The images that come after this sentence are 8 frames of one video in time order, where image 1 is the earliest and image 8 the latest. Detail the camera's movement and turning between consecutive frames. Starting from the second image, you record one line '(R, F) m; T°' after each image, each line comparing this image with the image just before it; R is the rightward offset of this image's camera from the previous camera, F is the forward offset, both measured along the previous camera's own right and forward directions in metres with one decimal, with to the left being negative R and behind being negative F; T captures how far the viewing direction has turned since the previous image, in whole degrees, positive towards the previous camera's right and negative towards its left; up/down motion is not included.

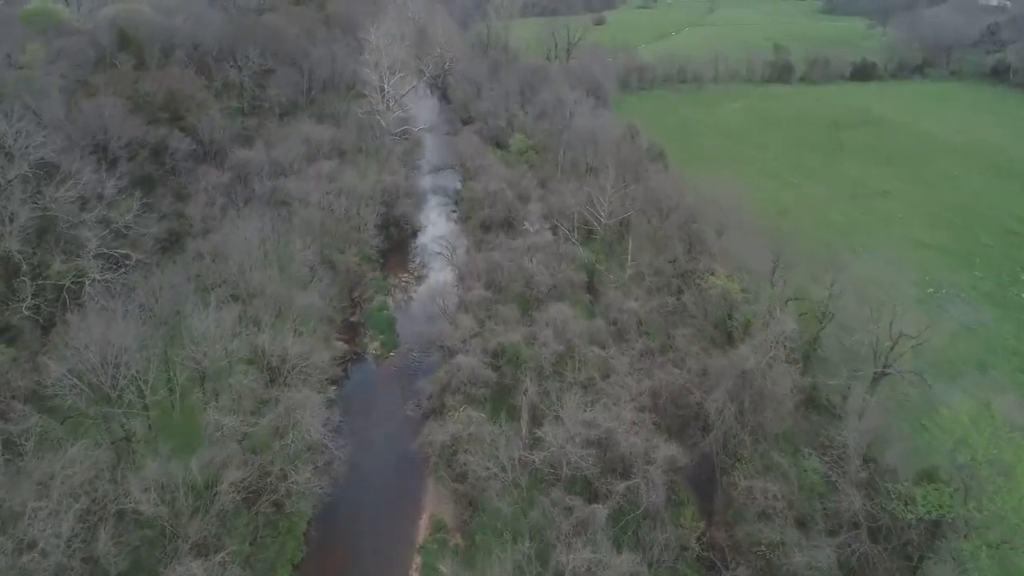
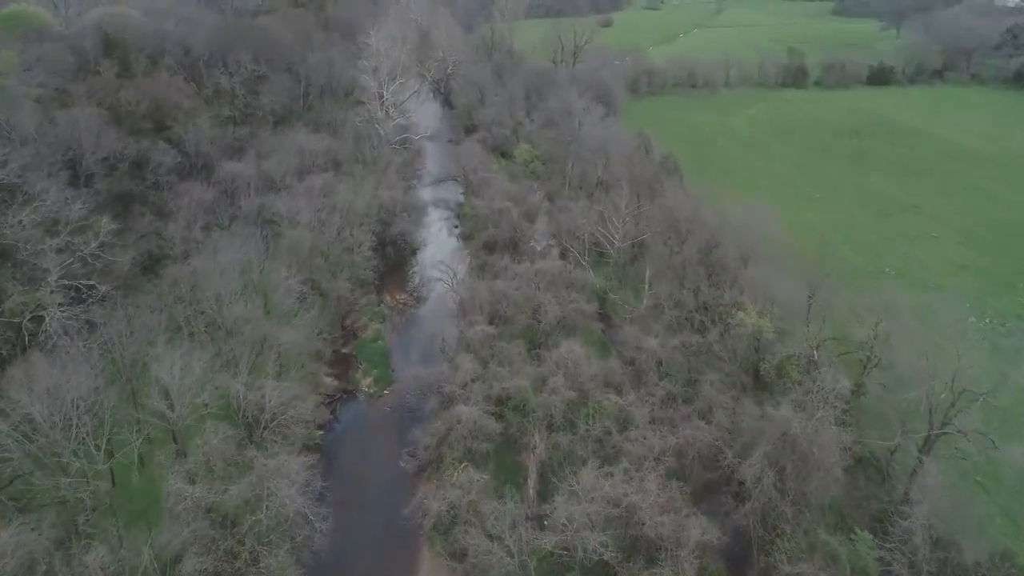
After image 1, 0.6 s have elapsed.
(-0.1, +4.0) m; 0°
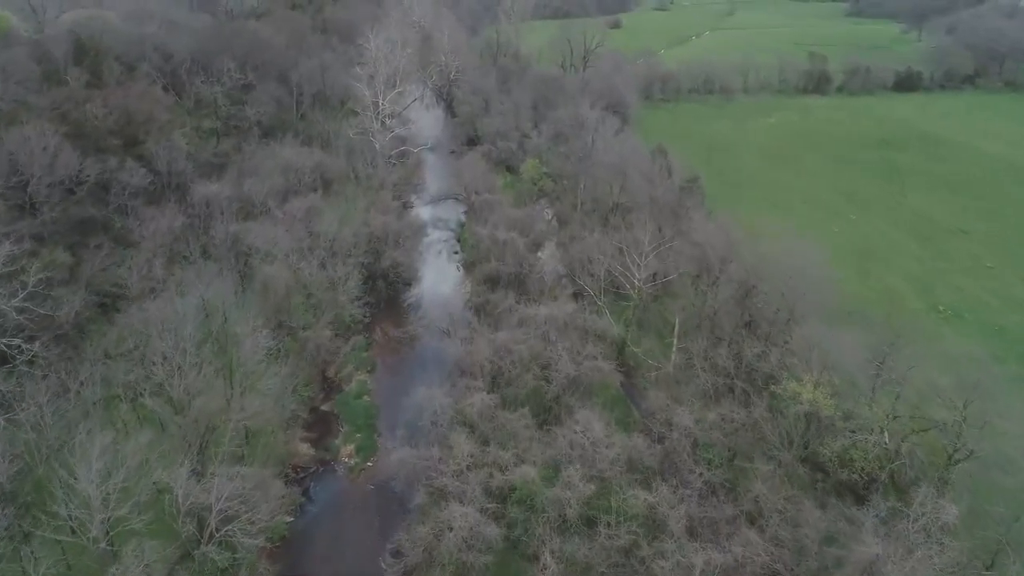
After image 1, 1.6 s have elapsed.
(0.0, +6.0) m; 0°
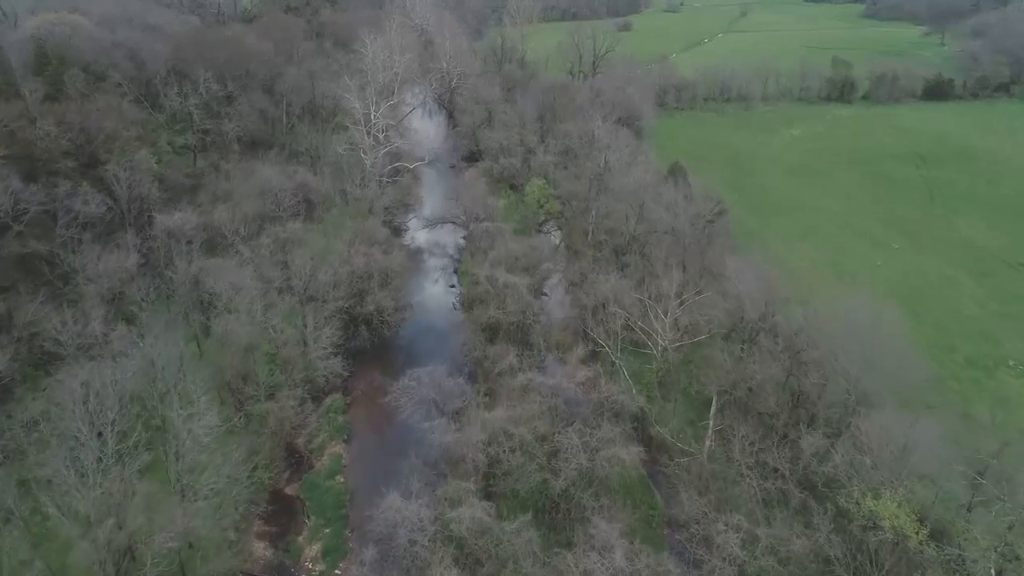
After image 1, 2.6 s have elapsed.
(+0.2, +6.3) m; 0°
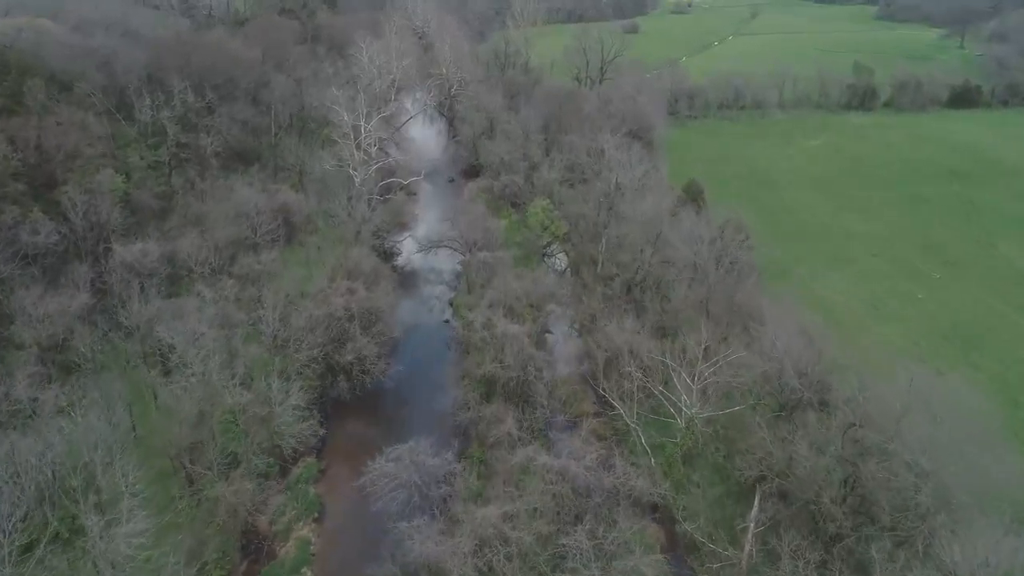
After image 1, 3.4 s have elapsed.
(+0.2, +5.3) m; 0°
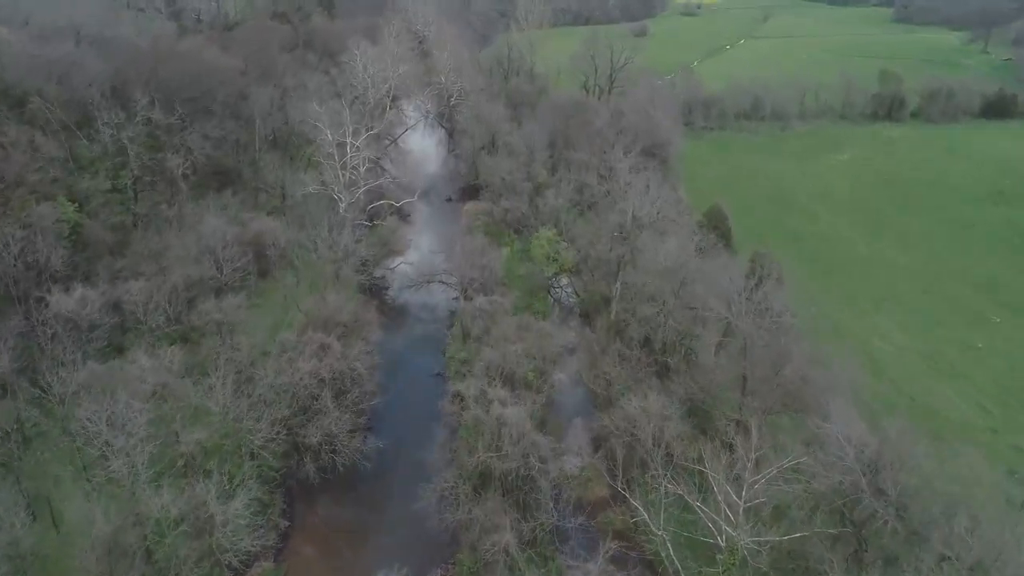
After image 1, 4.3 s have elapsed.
(+0.2, +6.1) m; 0°
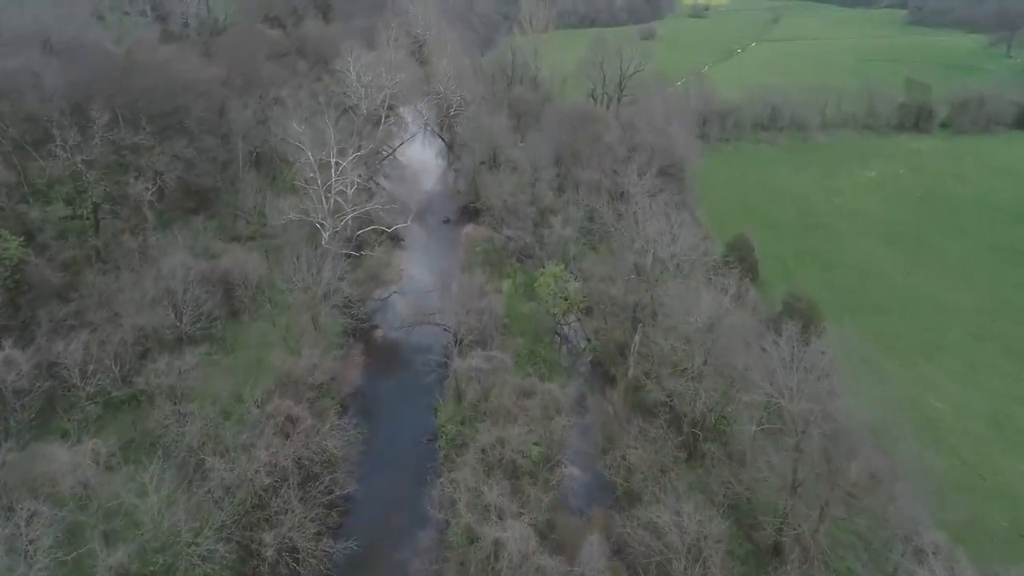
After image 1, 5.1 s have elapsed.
(+0.1, +5.6) m; 0°
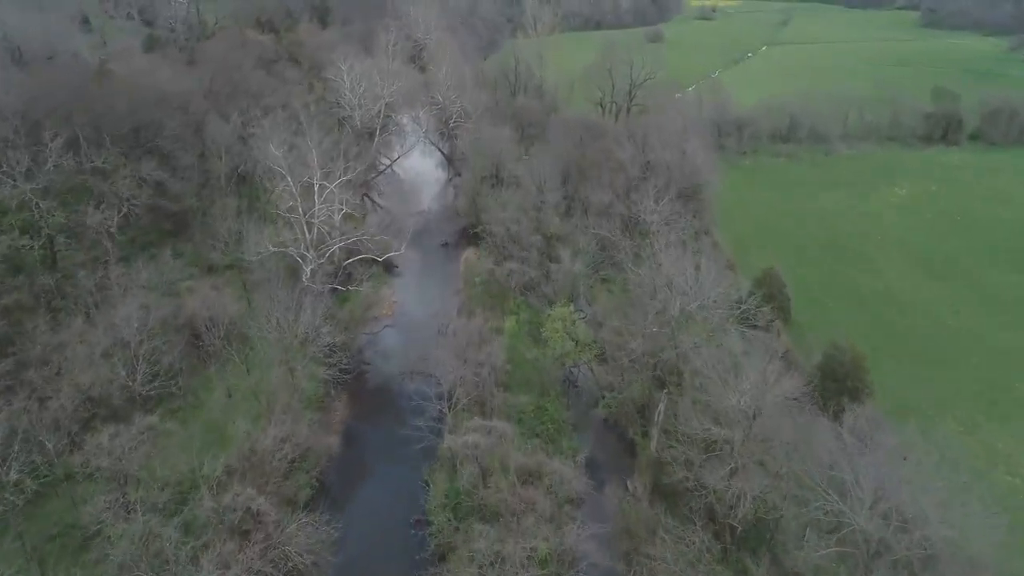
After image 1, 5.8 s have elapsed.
(0.0, +5.1) m; 0°
